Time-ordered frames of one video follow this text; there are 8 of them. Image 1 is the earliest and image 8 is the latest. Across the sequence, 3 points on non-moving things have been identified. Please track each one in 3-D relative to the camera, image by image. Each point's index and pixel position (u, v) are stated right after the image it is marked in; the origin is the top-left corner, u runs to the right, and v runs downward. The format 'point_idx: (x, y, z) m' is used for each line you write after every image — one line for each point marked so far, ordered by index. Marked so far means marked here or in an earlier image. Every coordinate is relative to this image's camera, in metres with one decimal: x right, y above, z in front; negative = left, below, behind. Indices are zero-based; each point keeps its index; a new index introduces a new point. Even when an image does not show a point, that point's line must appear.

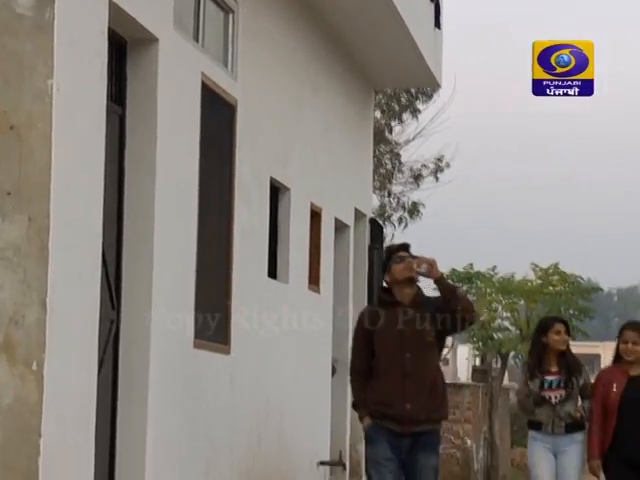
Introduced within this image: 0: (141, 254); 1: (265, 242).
0: (-0.9, -0.1, +5.9) m
1: (-0.5, 0.0, +7.6) m
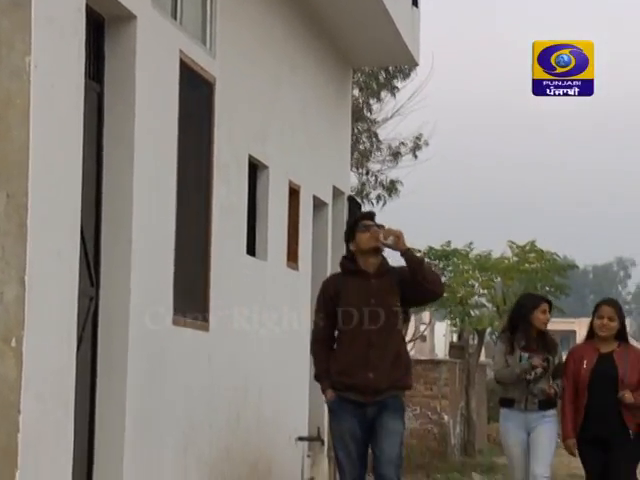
0: (-1.1, 0.0, +5.9) m
1: (-0.5, +0.1, +7.6) m
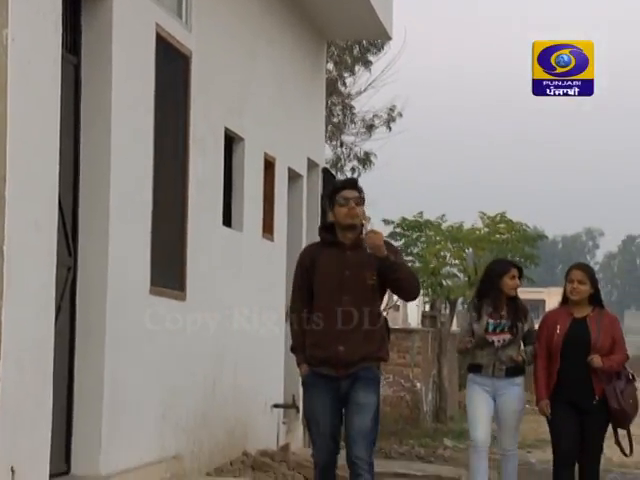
0: (-1.2, +0.2, +6.0) m
1: (-0.7, +0.3, +7.7) m
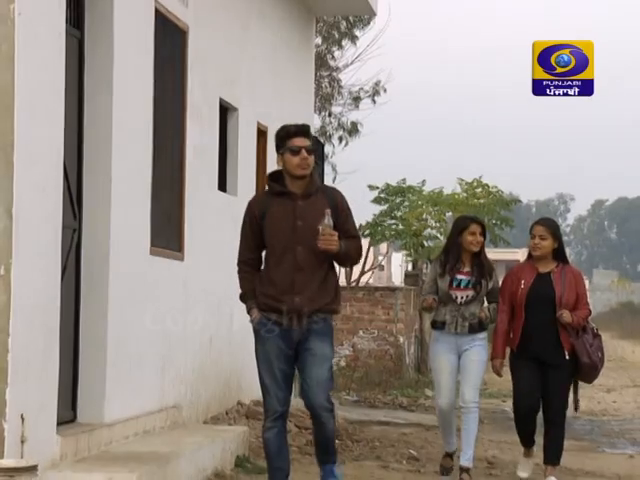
0: (-1.3, +0.4, +6.4) m
1: (-0.8, +0.6, +8.1) m
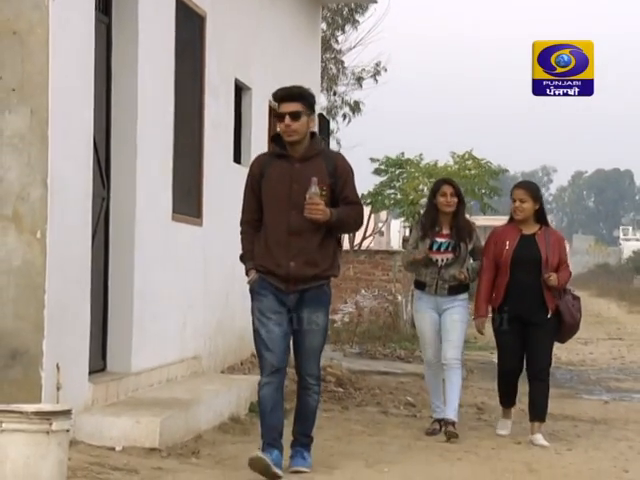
0: (-1.2, +0.6, +7.1) m
1: (-0.7, +0.8, +8.7) m
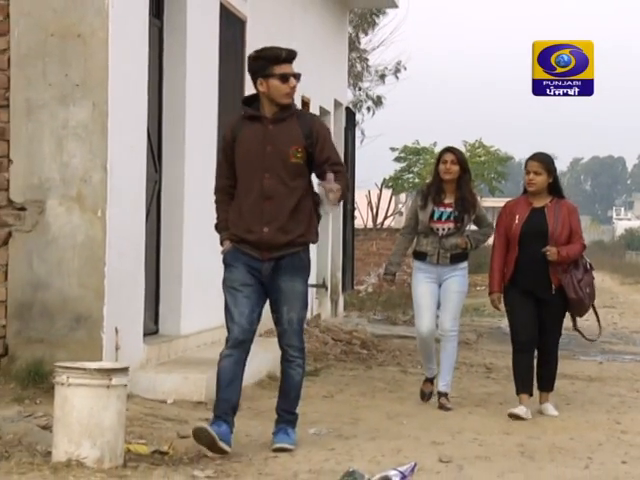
0: (-1.0, +0.8, +8.0) m
1: (-0.5, +1.0, +9.6) m
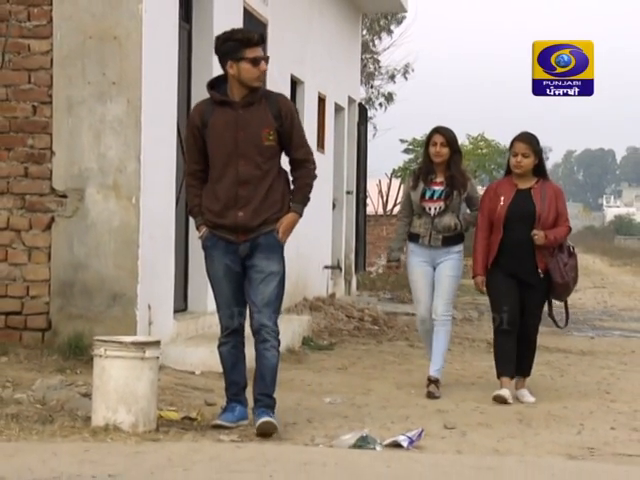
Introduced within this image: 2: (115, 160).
0: (-0.9, +0.9, +8.7) m
1: (-0.4, +1.1, +10.4) m
2: (-1.5, +0.6, +8.3) m
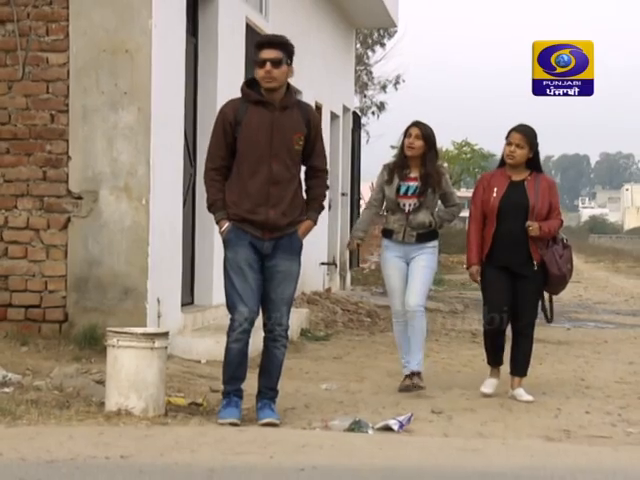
0: (-0.9, +0.9, +9.4) m
1: (-0.5, +1.1, +11.0) m
2: (-1.6, +0.6, +9.0) m
